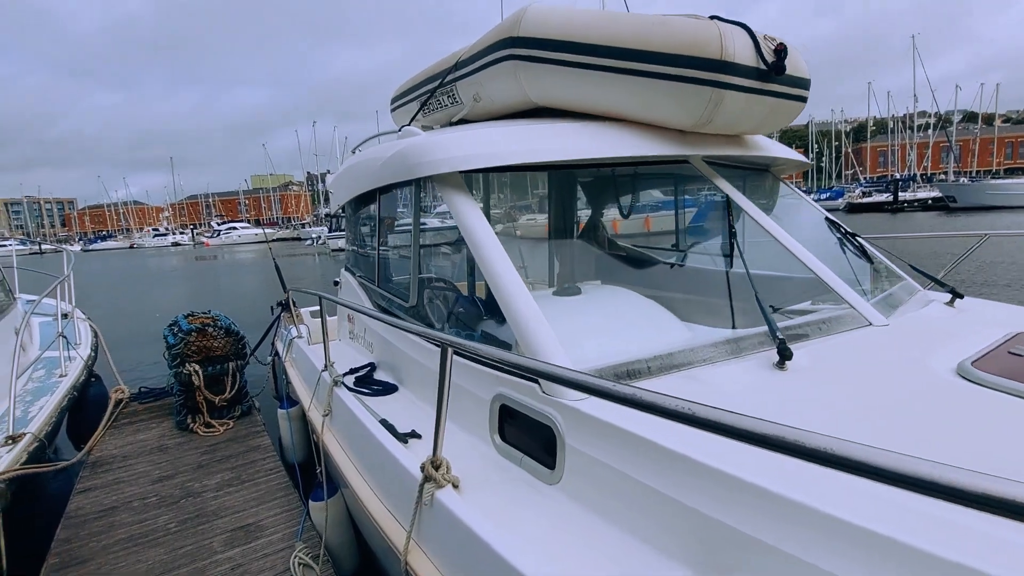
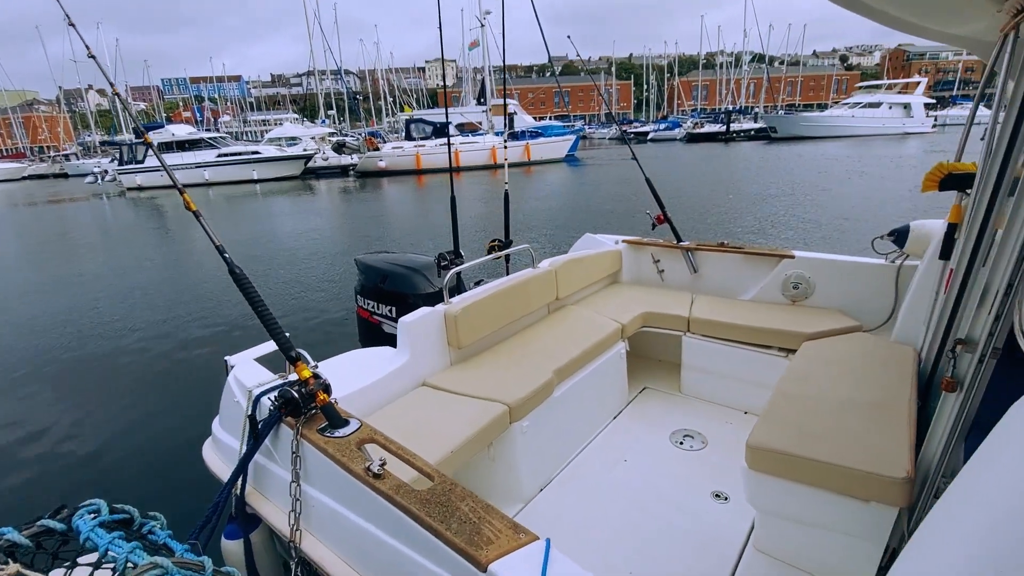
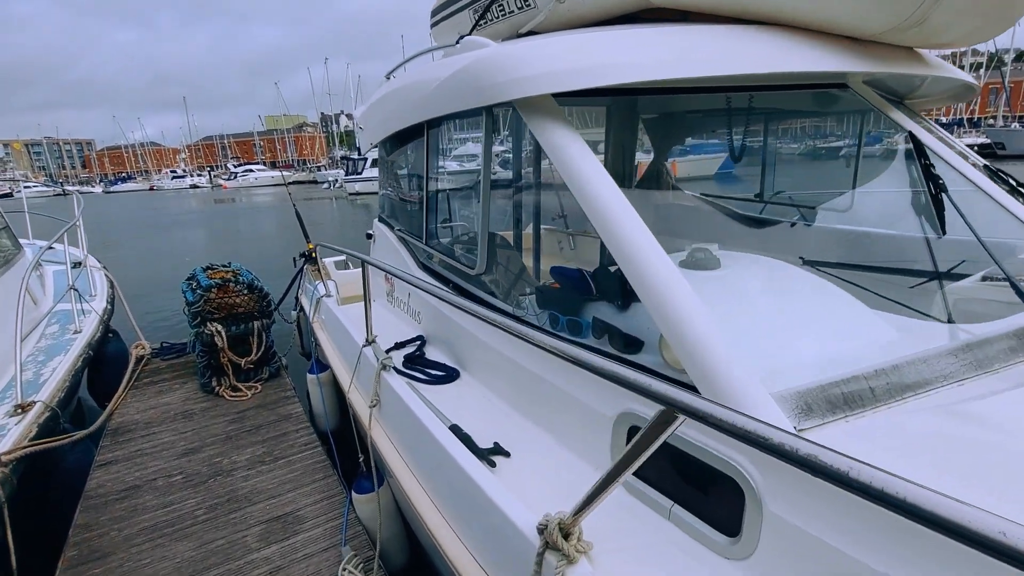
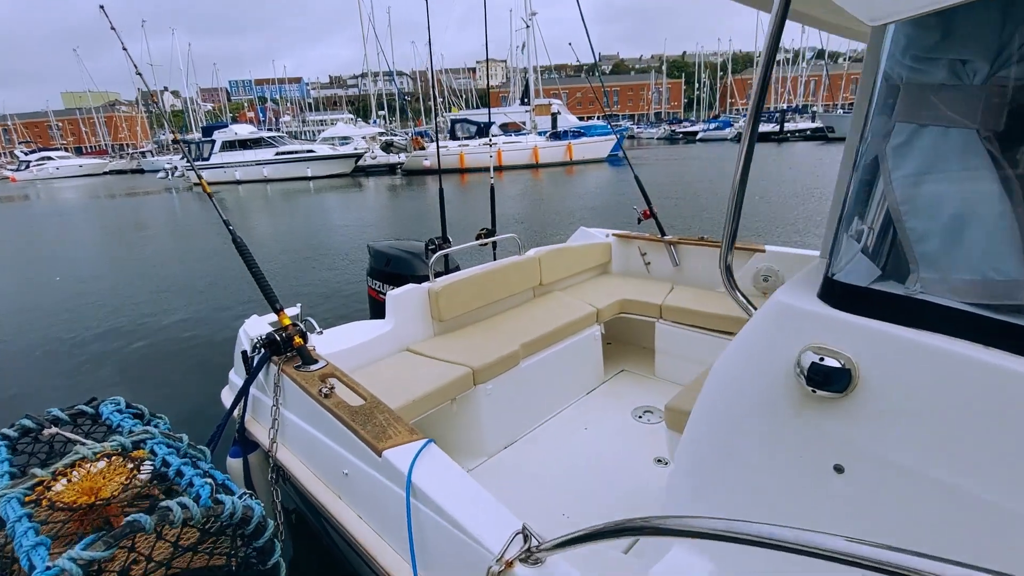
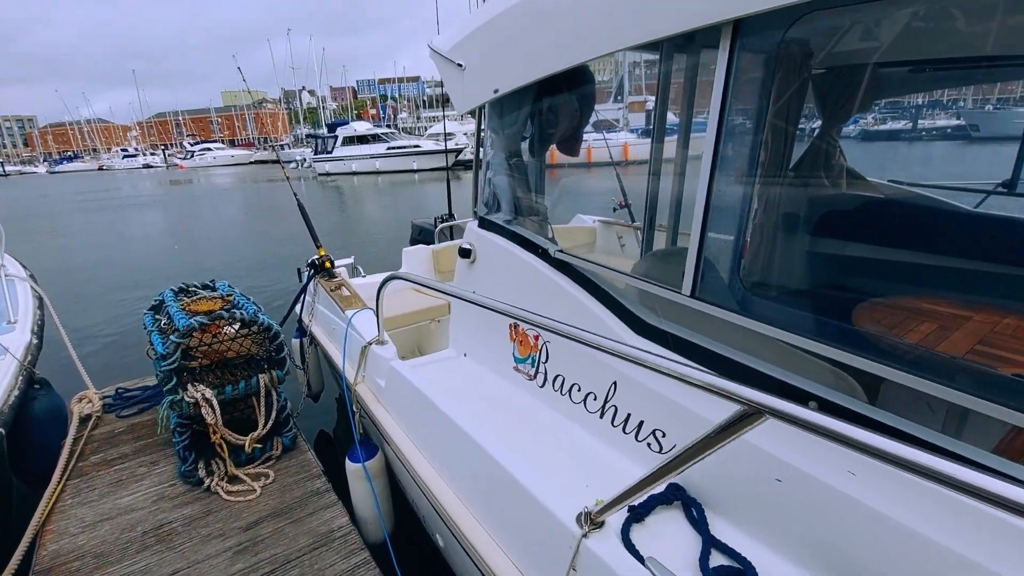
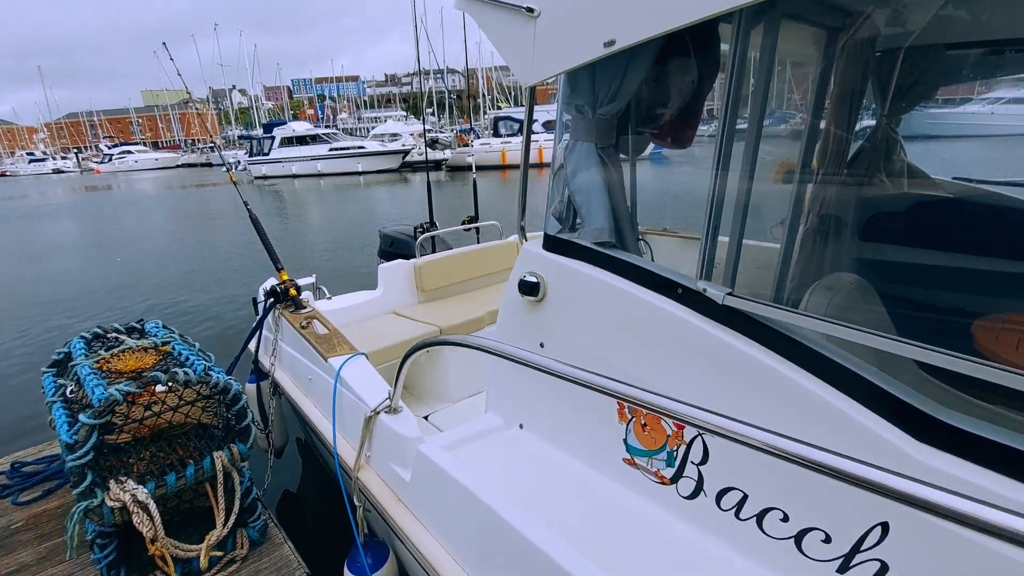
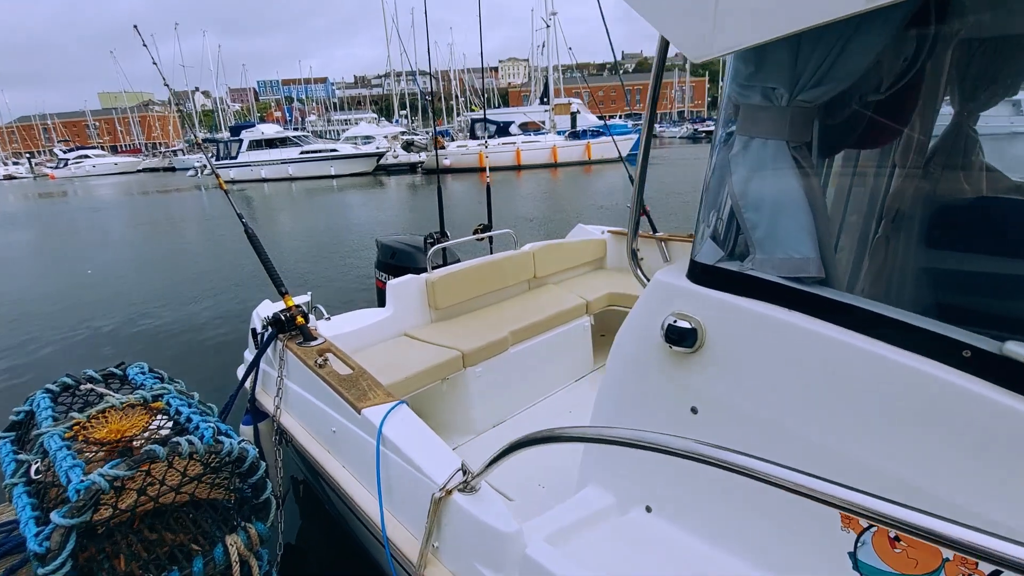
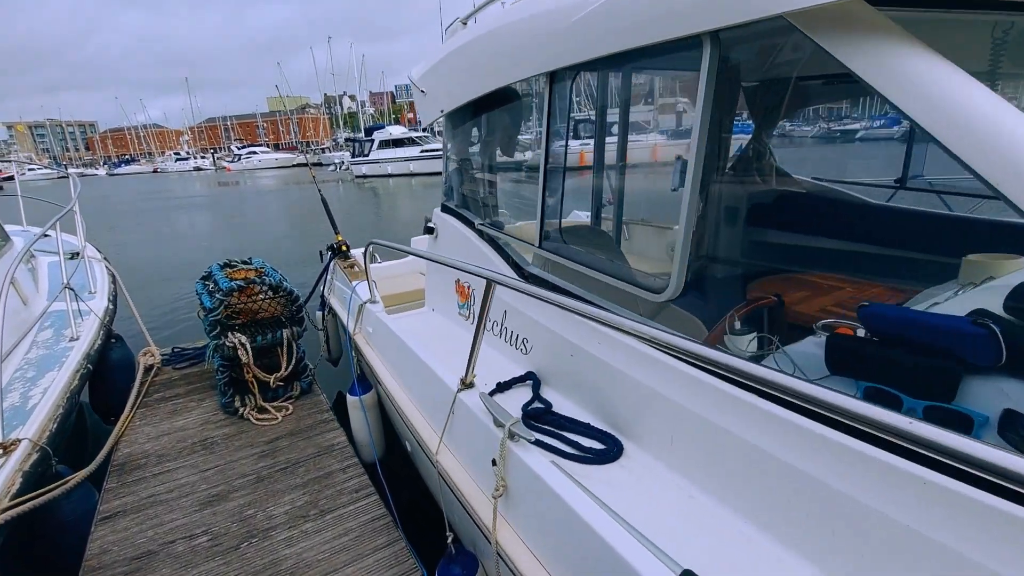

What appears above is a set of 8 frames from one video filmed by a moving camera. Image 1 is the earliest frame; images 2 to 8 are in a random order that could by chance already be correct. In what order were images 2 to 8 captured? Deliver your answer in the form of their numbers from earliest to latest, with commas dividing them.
3, 8, 5, 6, 7, 4, 2
